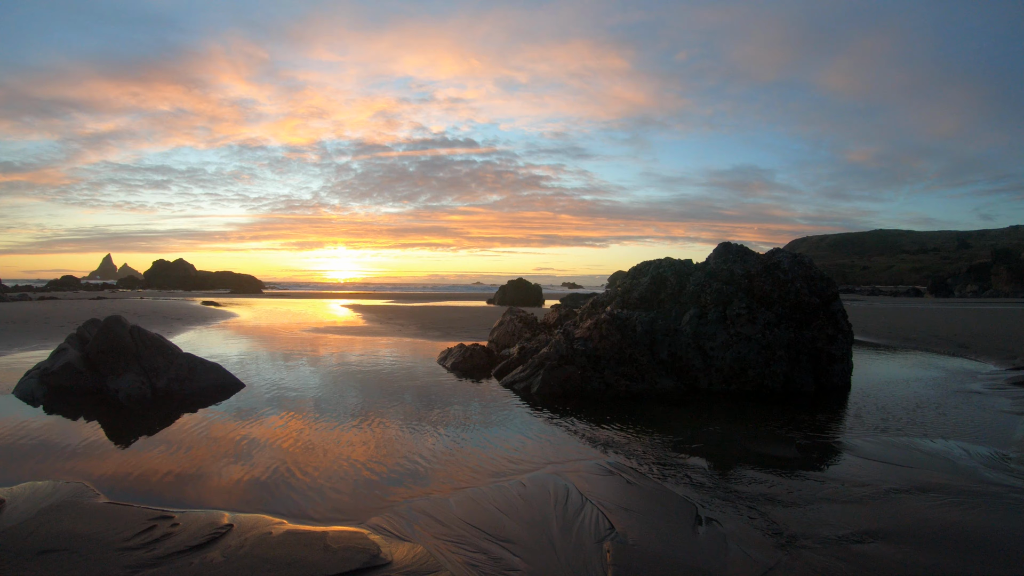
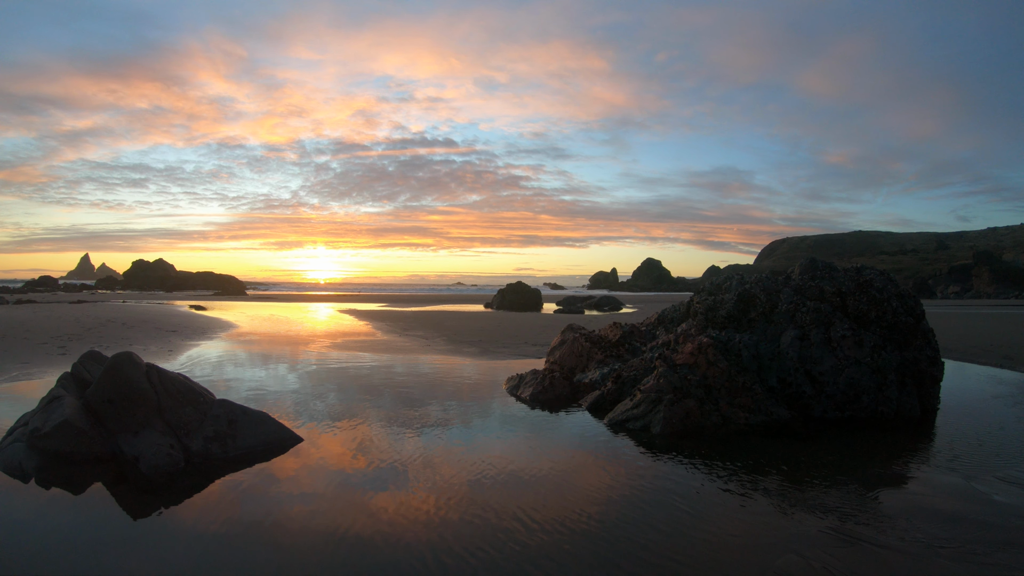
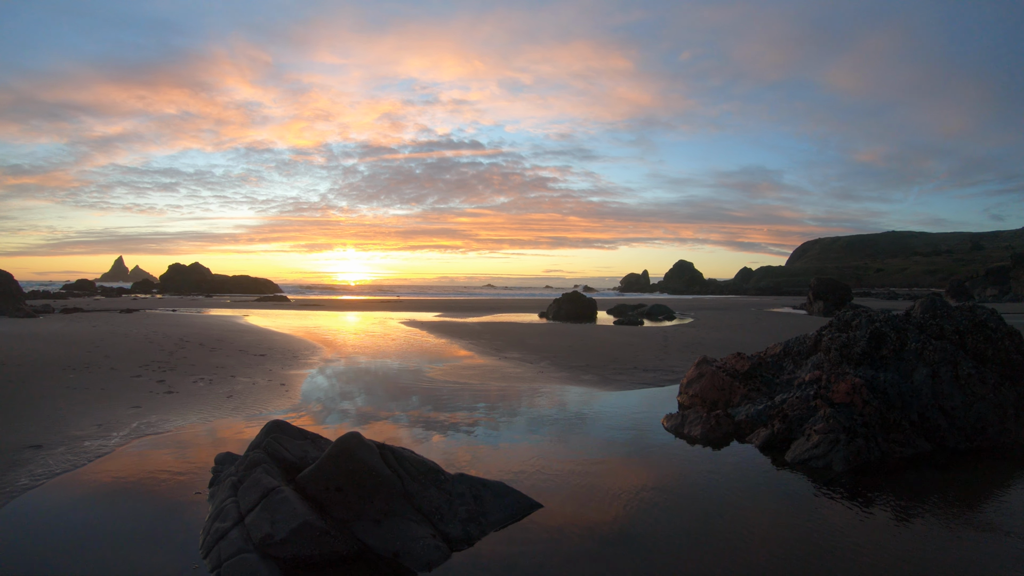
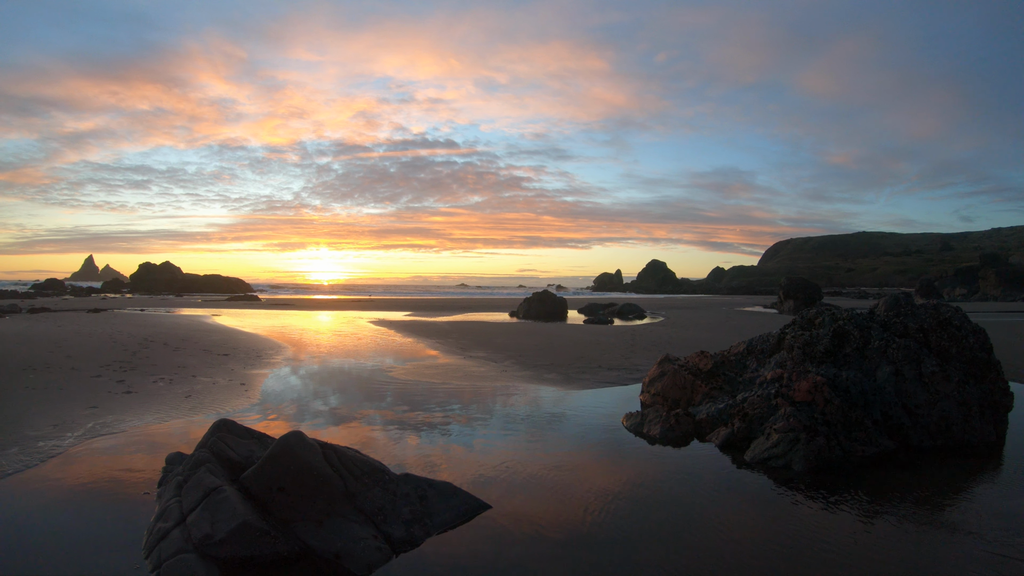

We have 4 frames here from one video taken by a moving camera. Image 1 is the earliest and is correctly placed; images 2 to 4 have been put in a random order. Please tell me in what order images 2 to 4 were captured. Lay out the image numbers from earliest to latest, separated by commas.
2, 4, 3
